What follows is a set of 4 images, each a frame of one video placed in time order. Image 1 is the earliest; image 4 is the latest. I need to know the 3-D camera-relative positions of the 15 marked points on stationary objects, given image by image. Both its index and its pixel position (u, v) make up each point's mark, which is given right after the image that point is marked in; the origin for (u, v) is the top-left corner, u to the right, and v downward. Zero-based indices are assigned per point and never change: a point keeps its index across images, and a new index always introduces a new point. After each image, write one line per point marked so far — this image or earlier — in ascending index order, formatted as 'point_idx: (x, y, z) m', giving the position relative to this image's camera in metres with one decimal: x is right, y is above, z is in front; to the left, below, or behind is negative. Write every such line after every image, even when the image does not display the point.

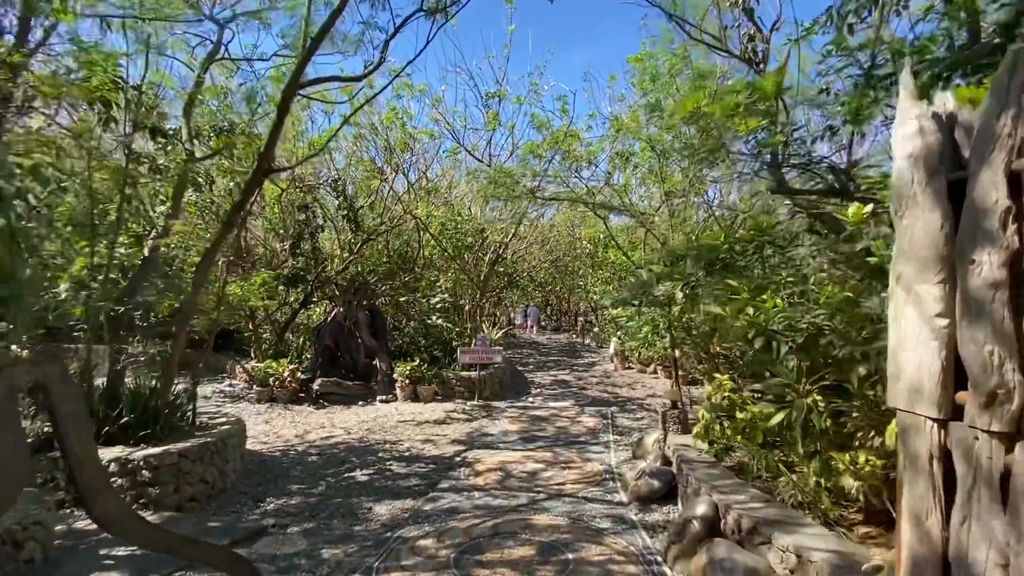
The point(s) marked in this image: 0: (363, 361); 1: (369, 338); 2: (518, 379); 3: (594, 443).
0: (-3.0, -1.5, +9.4) m
1: (-2.9, -1.0, +9.4) m
2: (+0.1, -2.1, +10.8) m
3: (+1.1, -2.1, +6.4) m
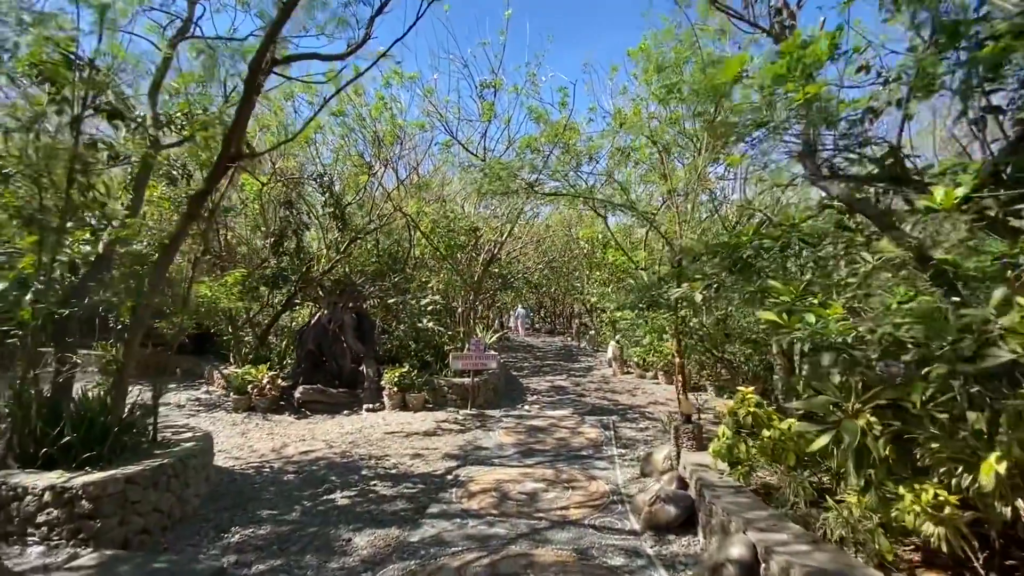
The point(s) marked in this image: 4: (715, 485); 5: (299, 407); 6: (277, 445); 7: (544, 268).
0: (-3.1, -1.5, +8.9) m
1: (-3.0, -1.0, +8.9) m
2: (0.0, -2.1, +10.3) m
3: (+1.1, -2.2, +5.9) m
4: (+1.7, -1.6, +3.8) m
5: (-3.7, -2.1, +8.2) m
6: (-3.3, -2.2, +6.5) m
7: (+1.2, +0.7, +17.9) m
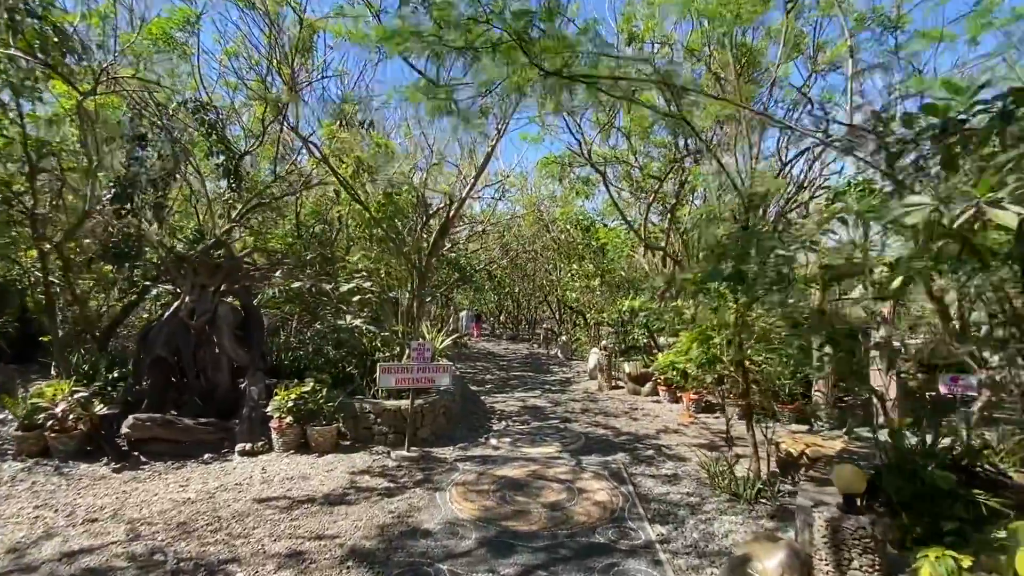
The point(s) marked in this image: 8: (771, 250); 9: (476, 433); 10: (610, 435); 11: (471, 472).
0: (-3.6, -1.2, +5.8) m
1: (-3.5, -0.7, +5.9) m
2: (-0.7, -1.9, +7.5) m
3: (+0.8, -1.9, +3.3) m
4: (+1.6, -1.3, +1.3) m
5: (-4.2, -1.8, +5.1) m
6: (-3.6, -1.8, +3.4) m
7: (-0.1, +0.8, +15.3) m
8: (+1.9, +0.3, +3.5) m
9: (-0.5, -1.9, +6.2) m
10: (+1.4, -2.0, +6.5) m
11: (-0.4, -1.9, +4.7) m
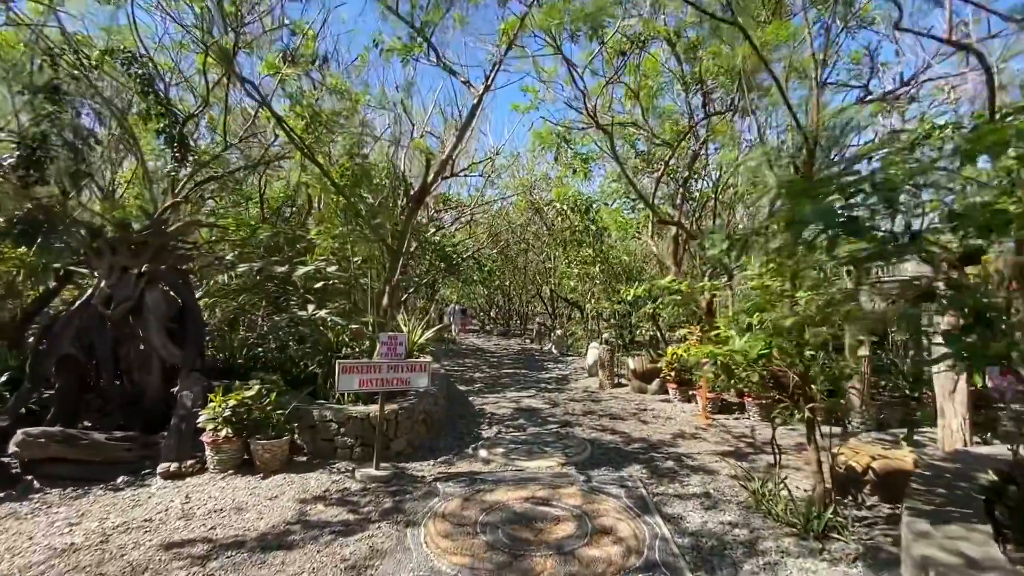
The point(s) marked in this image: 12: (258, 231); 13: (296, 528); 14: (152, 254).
0: (-3.7, -1.0, +4.8) m
1: (-3.6, -0.6, +4.8) m
2: (-0.8, -1.7, +6.5) m
3: (+0.8, -1.7, +2.3) m
4: (+1.6, -1.1, +0.3) m
5: (-4.2, -1.6, +4.0) m
6: (-3.6, -1.7, +2.4) m
7: (-0.4, +1.1, +14.3) m
8: (+1.9, +0.5, +2.5) m
9: (-0.6, -1.7, +5.2) m
10: (+1.3, -1.8, +5.6) m
11: (-0.5, -1.7, +3.7) m
12: (-3.4, +0.7, +6.2) m
13: (-1.5, -1.7, +3.3) m
14: (-3.8, +0.3, +5.0) m
